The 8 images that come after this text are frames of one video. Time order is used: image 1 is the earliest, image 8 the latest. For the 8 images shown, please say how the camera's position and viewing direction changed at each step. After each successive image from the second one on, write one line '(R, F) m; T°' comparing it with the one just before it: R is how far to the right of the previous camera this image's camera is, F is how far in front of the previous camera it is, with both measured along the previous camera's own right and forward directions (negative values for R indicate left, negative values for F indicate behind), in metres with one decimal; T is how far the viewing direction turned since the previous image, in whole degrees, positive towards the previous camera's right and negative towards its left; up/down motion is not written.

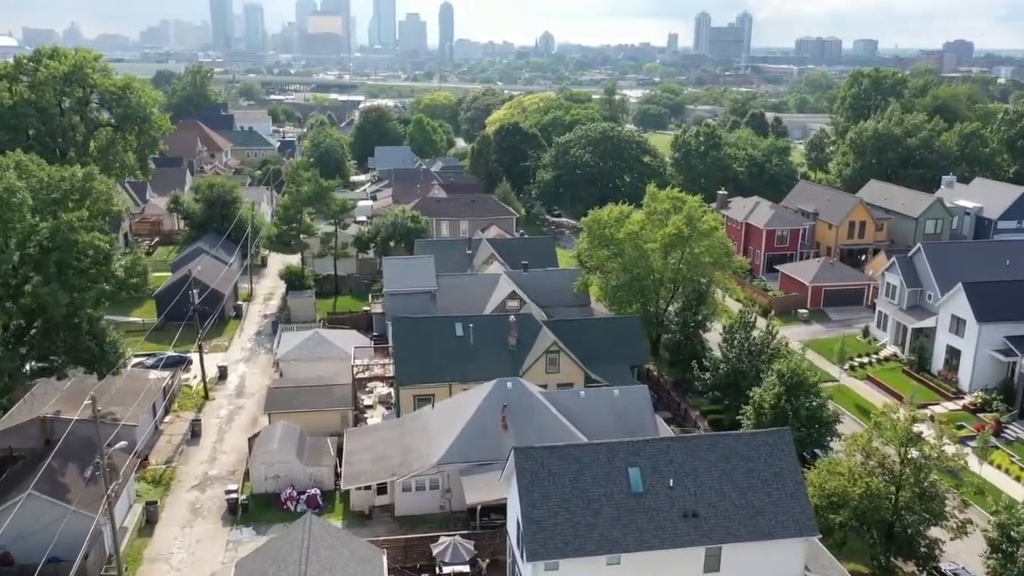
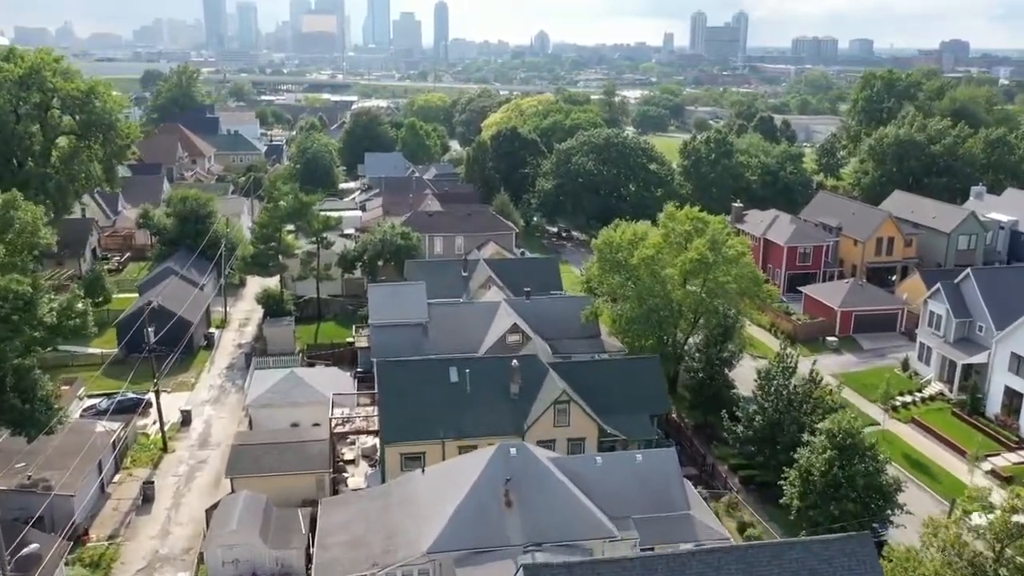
(-0.3, +4.8) m; 0°
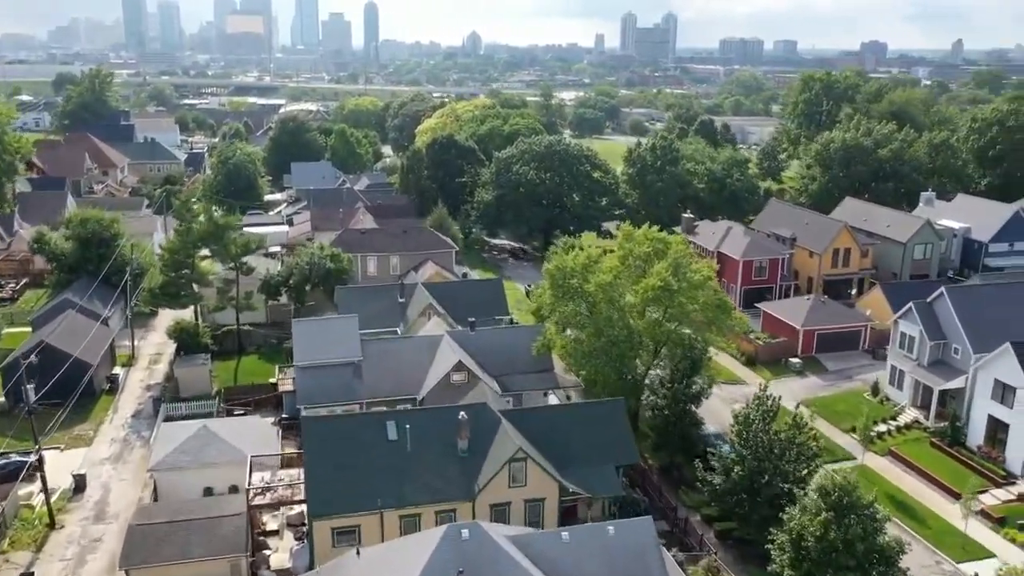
(-0.2, +4.0) m; +4°
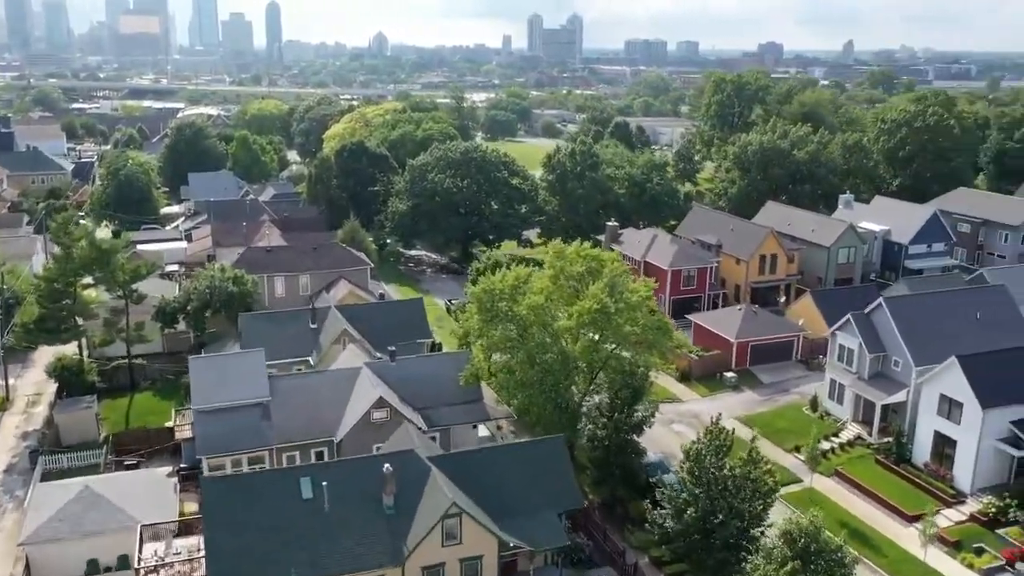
(-0.4, +2.9) m; +6°
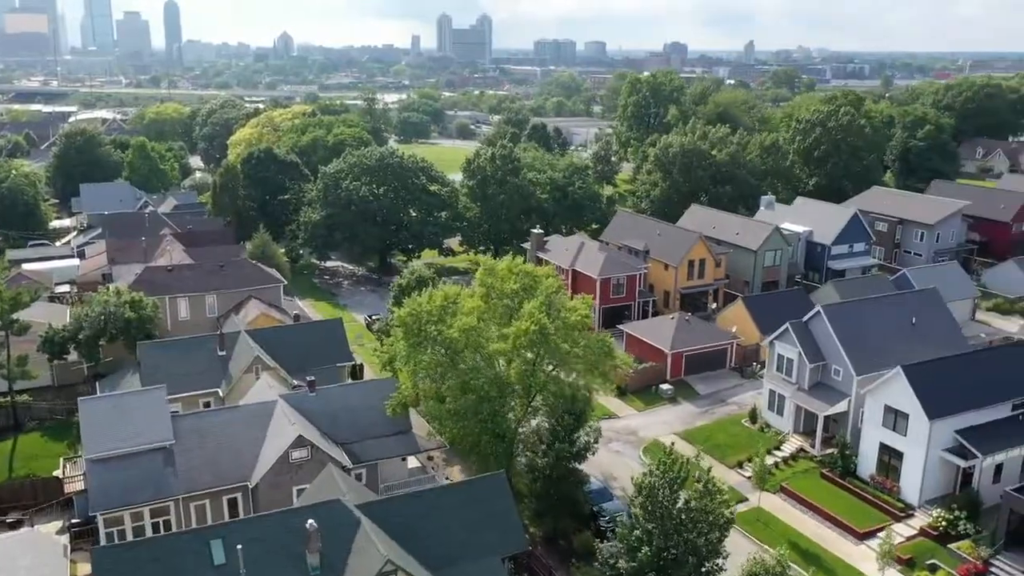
(-0.5, +2.3) m; +6°
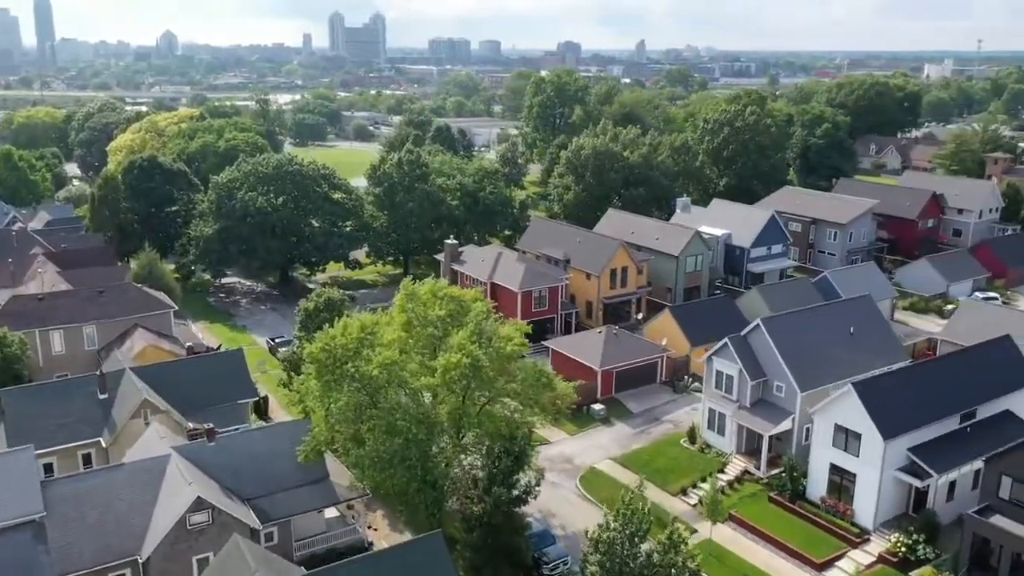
(-0.8, +3.1) m; +7°
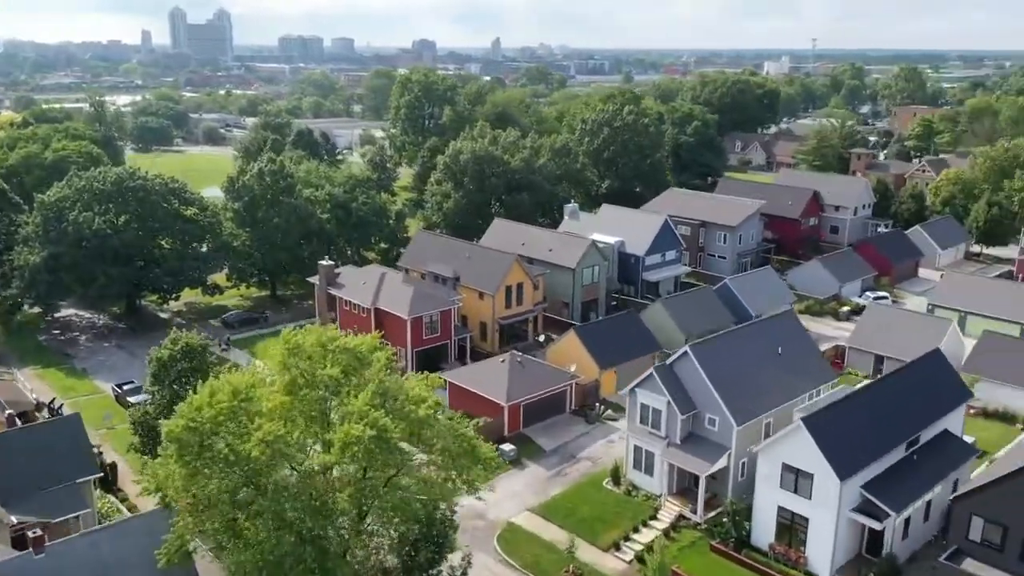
(-1.1, +4.6) m; +9°
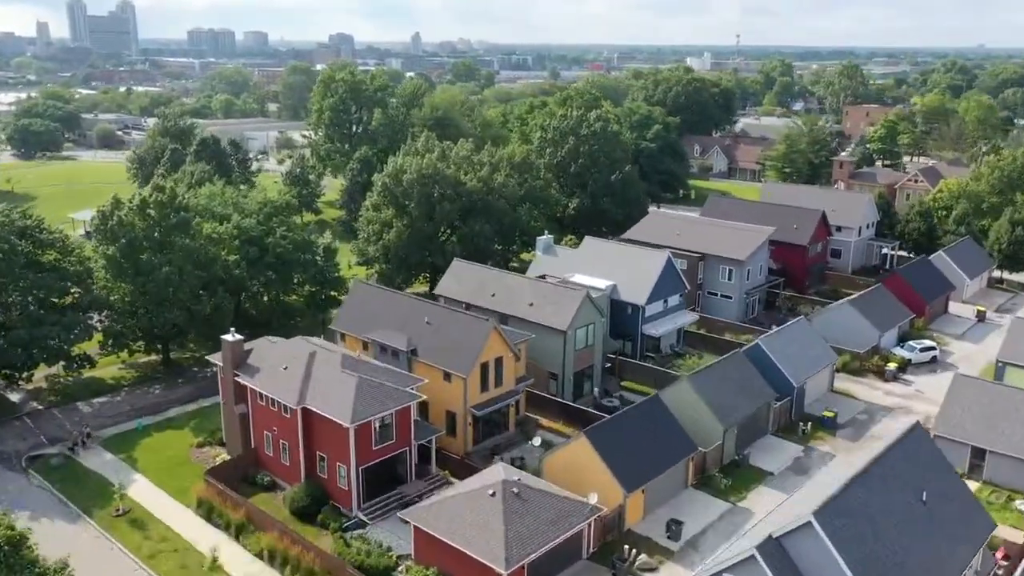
(-2.1, +12.0) m; +5°
